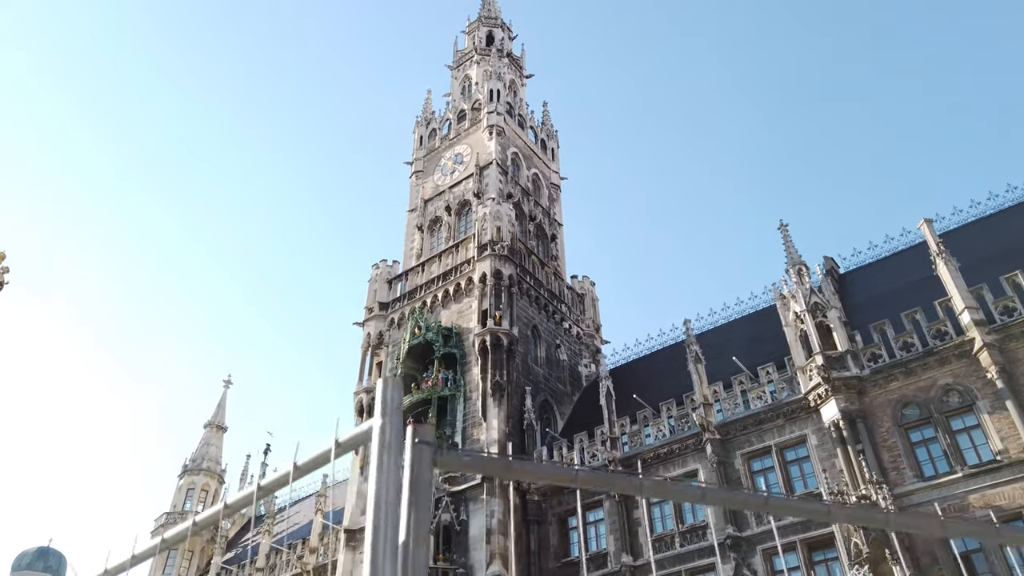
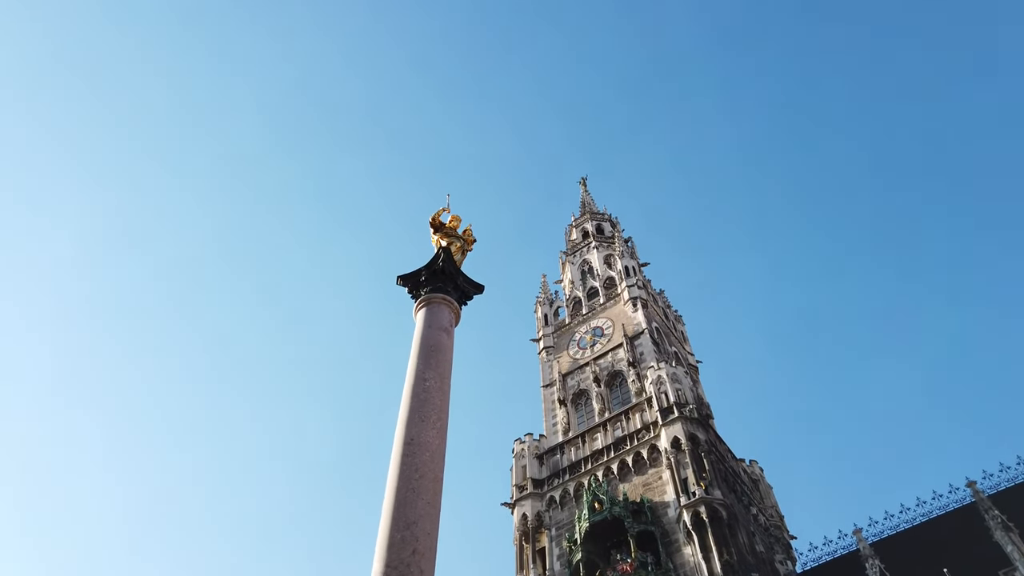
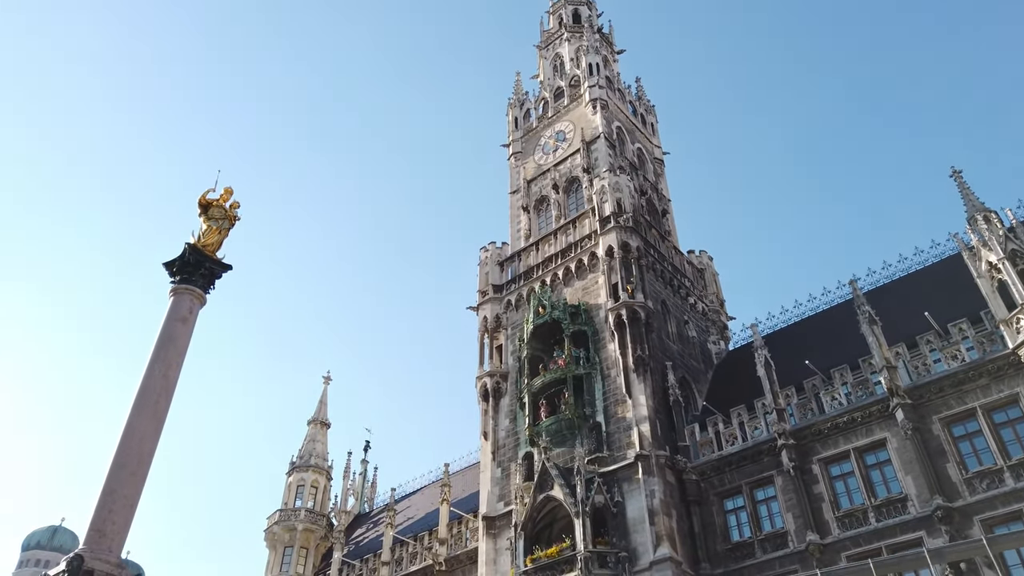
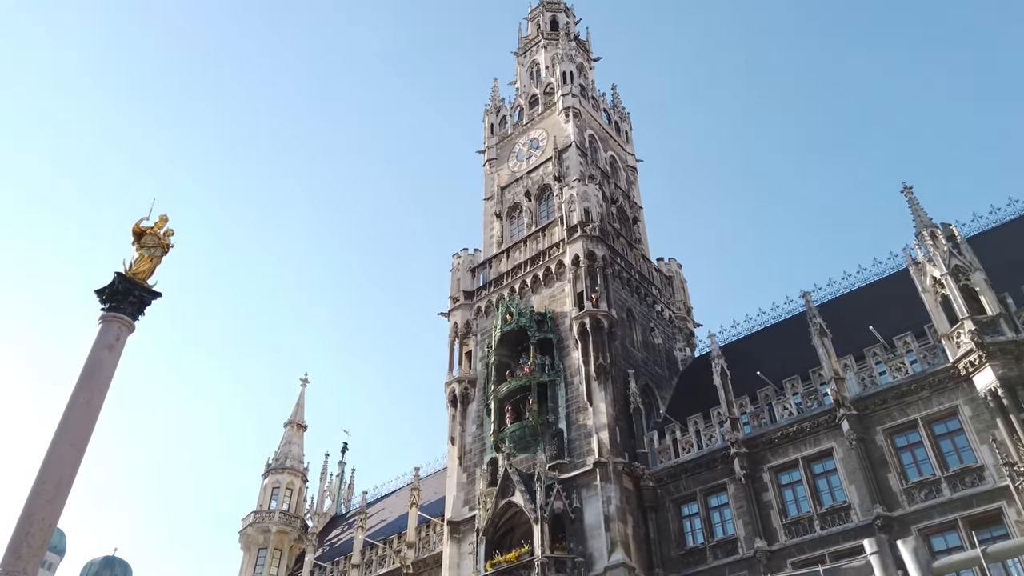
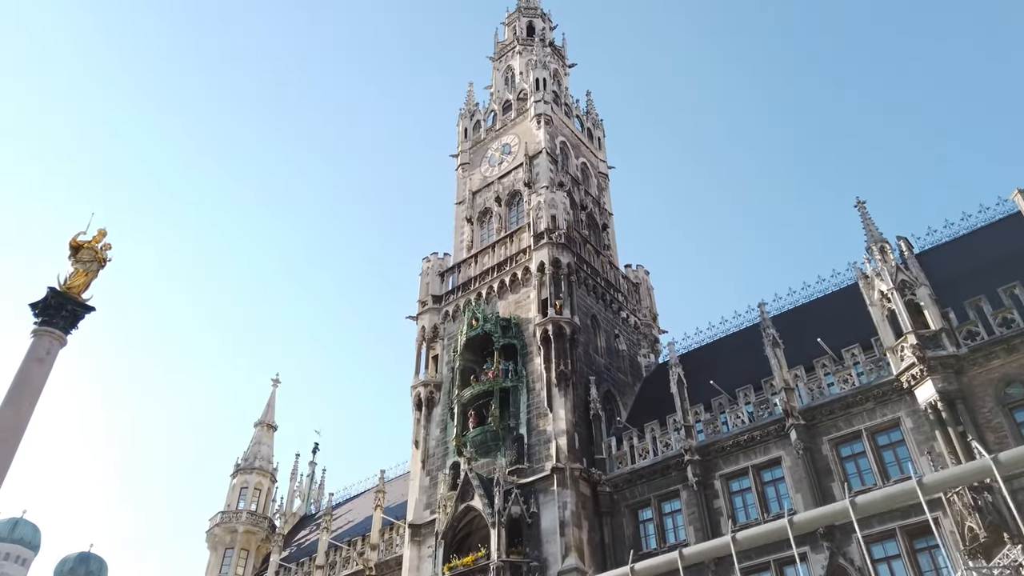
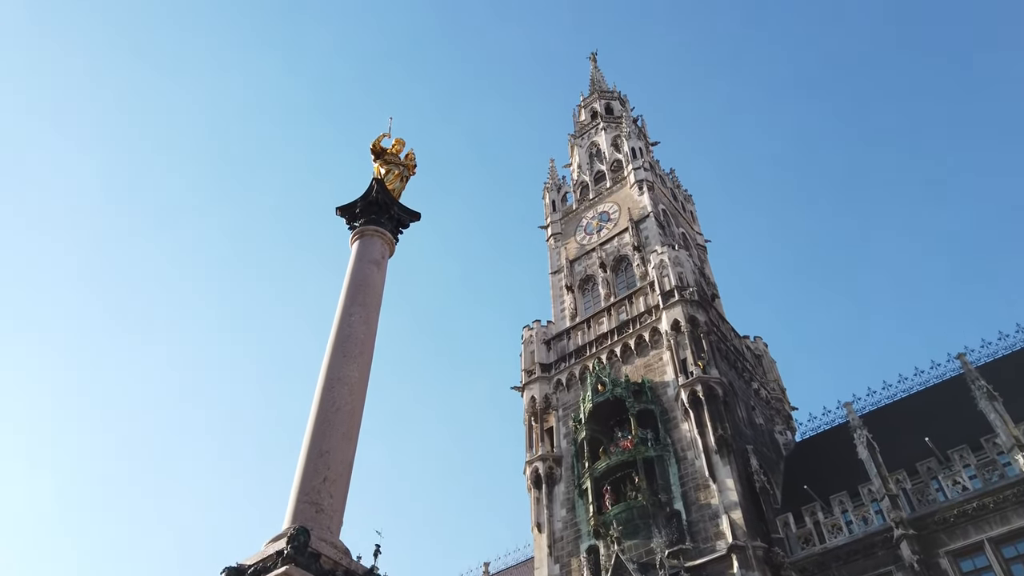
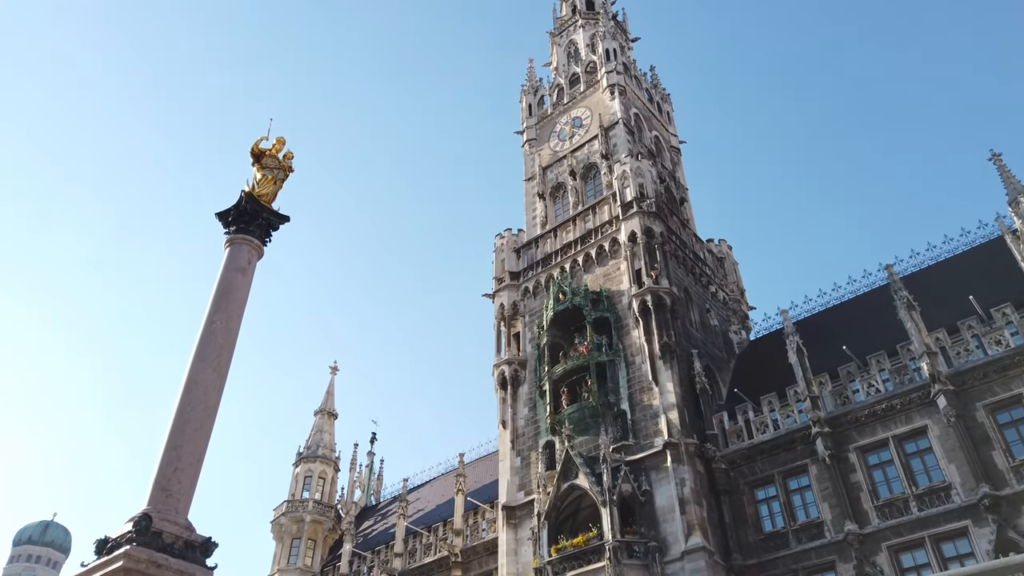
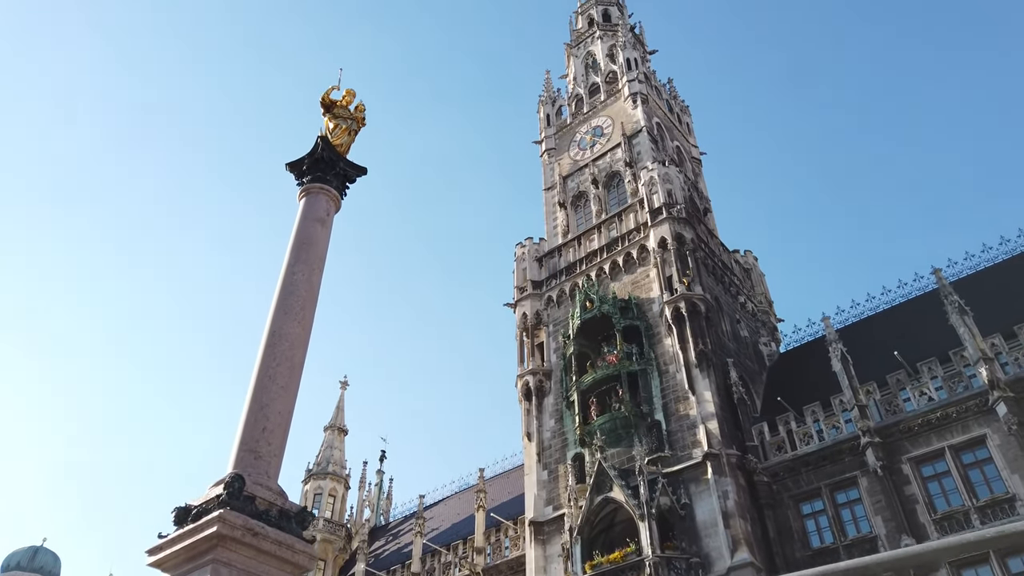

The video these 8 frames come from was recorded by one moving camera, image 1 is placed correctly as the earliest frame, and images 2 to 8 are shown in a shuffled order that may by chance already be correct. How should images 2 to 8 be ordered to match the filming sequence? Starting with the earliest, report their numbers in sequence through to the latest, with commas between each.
5, 4, 3, 7, 8, 6, 2
